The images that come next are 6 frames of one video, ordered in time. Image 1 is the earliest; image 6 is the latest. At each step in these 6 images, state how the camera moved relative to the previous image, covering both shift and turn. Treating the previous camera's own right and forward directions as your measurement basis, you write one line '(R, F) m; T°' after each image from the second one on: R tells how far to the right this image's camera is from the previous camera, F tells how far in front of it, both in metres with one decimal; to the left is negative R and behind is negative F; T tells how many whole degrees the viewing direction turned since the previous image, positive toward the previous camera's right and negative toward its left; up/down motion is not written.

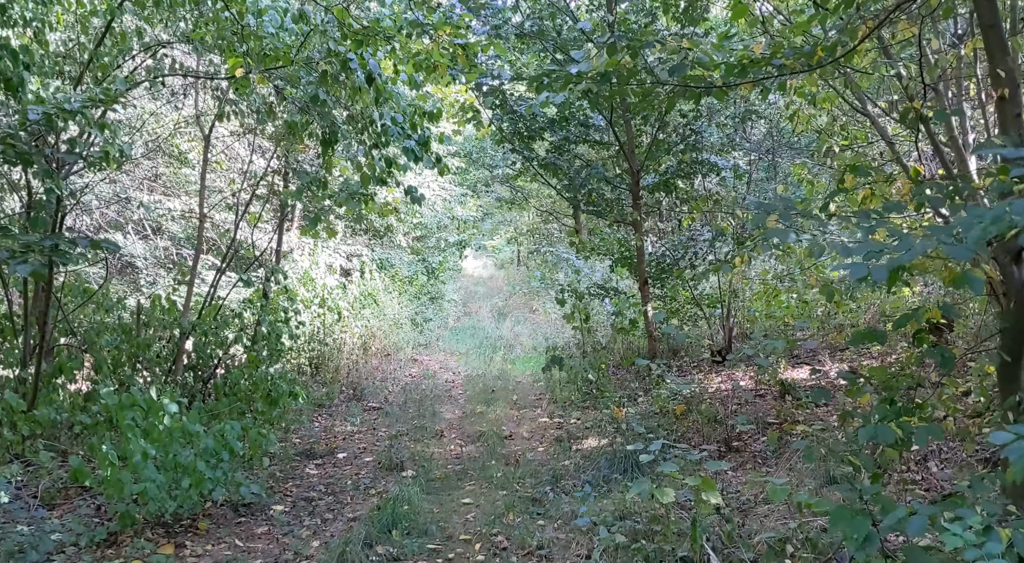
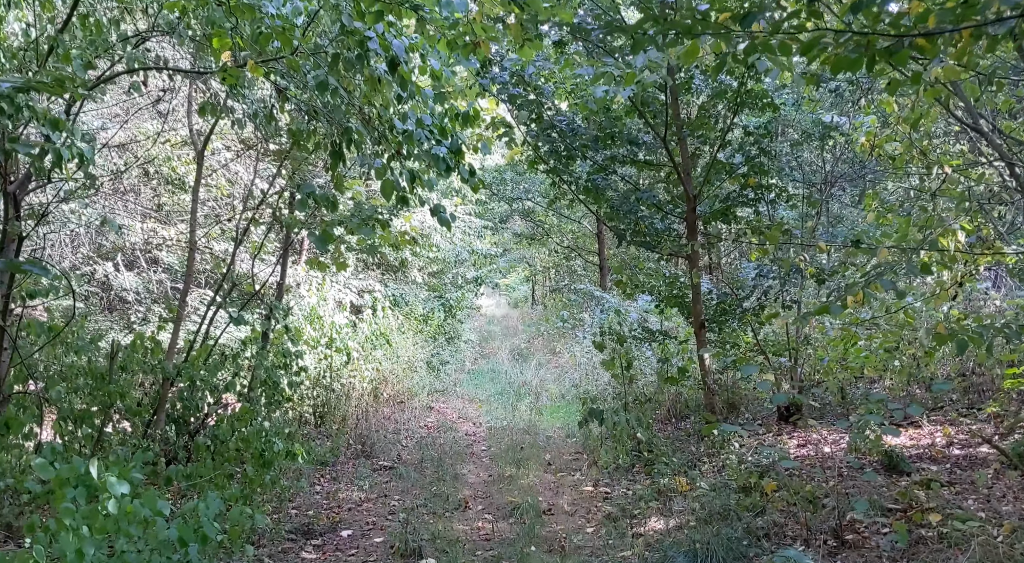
(-0.2, +1.4) m; -1°
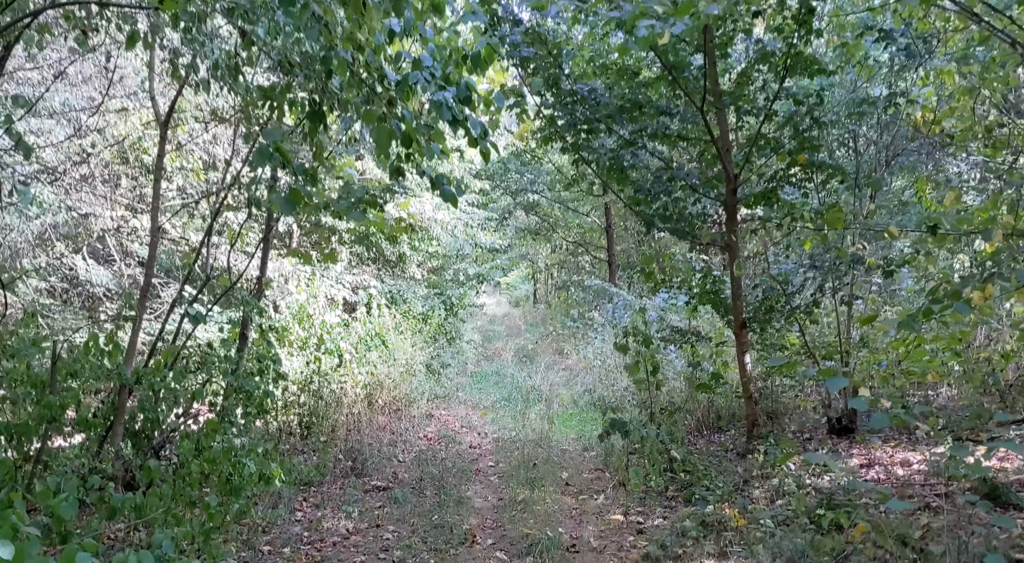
(-0.1, +1.2) m; 0°
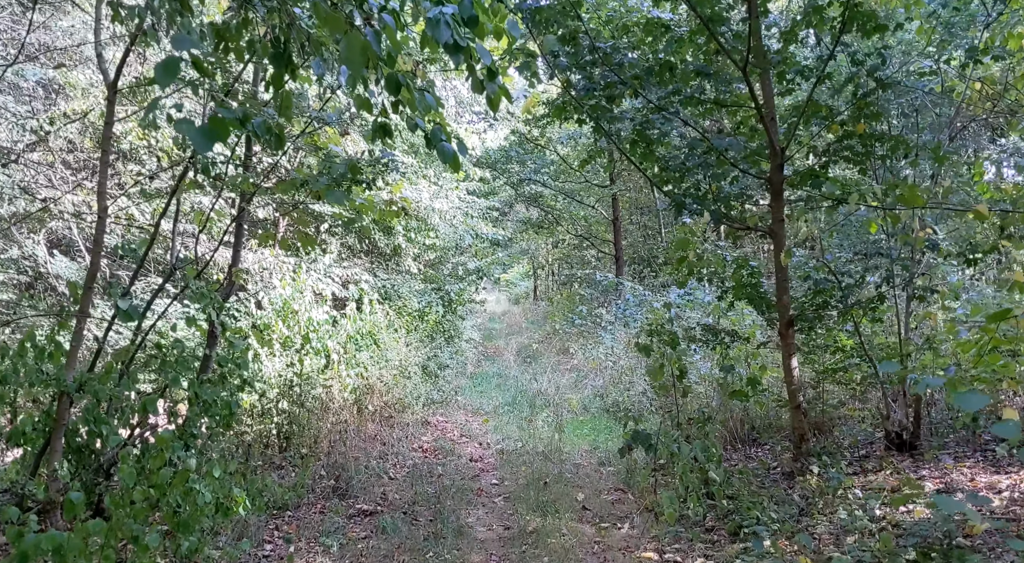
(-0.1, +1.1) m; 0°
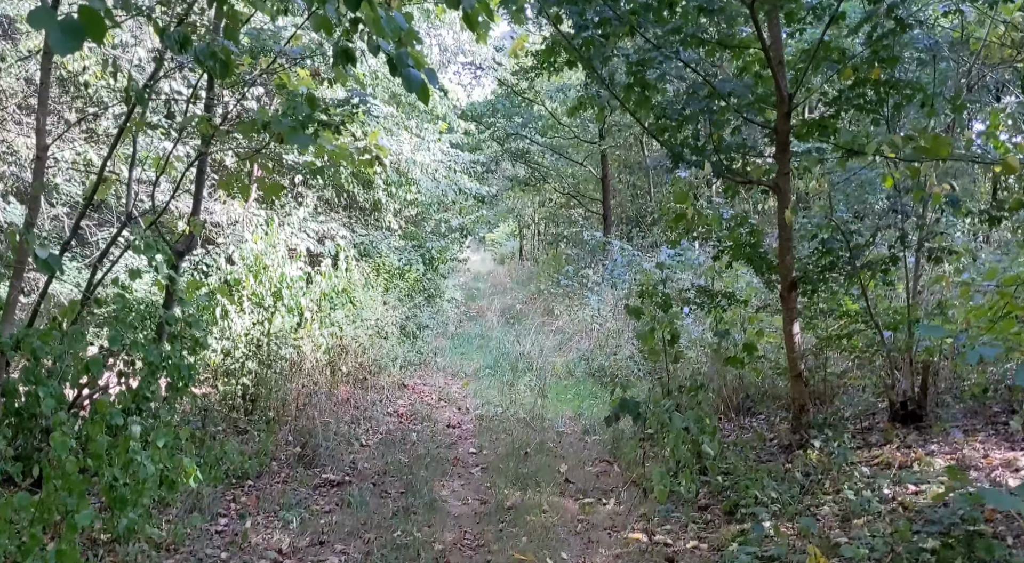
(0.0, +0.5) m; +1°
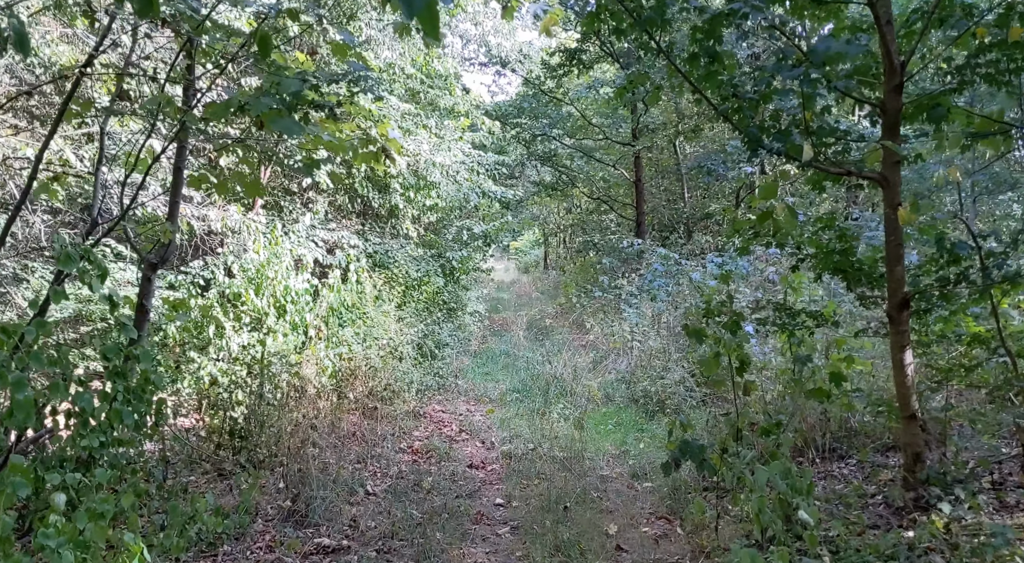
(-0.1, +1.2) m; -1°
